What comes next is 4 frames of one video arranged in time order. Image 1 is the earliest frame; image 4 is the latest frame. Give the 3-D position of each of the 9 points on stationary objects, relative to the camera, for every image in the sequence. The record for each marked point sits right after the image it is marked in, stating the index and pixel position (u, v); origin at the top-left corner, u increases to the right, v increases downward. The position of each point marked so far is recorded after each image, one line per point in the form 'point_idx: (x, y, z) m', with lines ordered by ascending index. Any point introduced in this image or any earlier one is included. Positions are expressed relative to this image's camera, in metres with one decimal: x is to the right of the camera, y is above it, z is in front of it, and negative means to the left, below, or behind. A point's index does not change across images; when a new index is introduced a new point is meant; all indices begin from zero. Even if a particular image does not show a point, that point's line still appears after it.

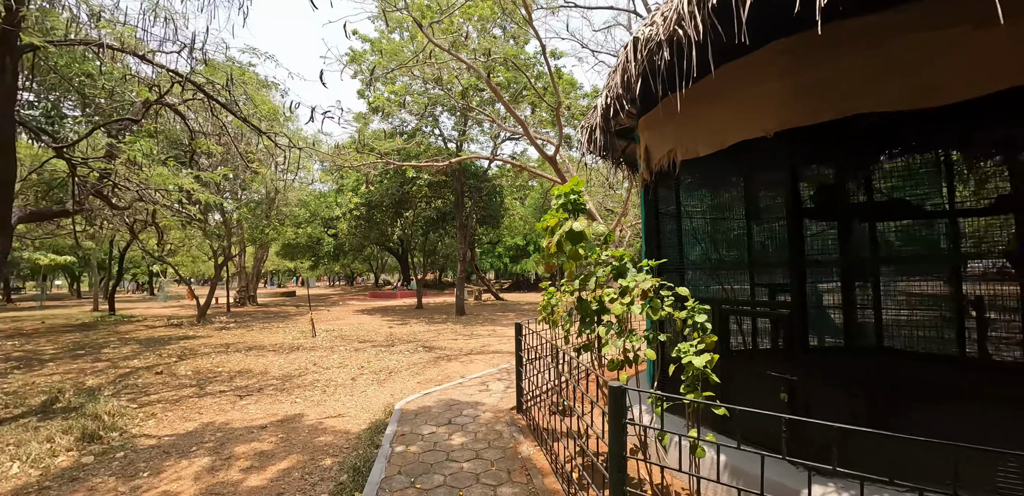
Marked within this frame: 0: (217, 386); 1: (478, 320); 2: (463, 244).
0: (-3.7, -1.7, +6.1) m
1: (-0.9, -2.0, +13.5) m
2: (-1.6, +0.1, +16.2) m
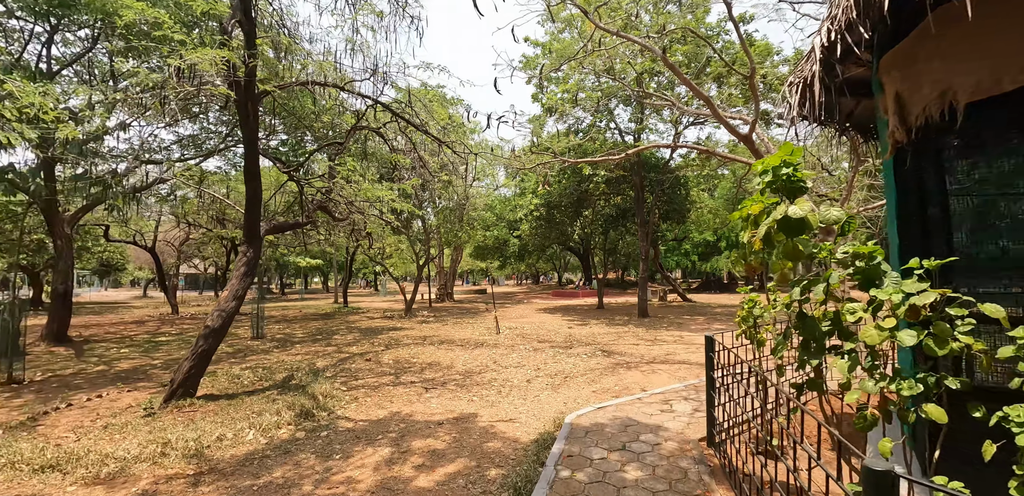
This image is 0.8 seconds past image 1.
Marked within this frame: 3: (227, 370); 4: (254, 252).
0: (-1.4, -1.8, +6.6) m
1: (+3.9, -1.9, +12.6) m
2: (+4.1, +0.2, +15.3) m
3: (-4.4, -1.9, +7.6) m
4: (-3.3, 0.0, +6.2) m
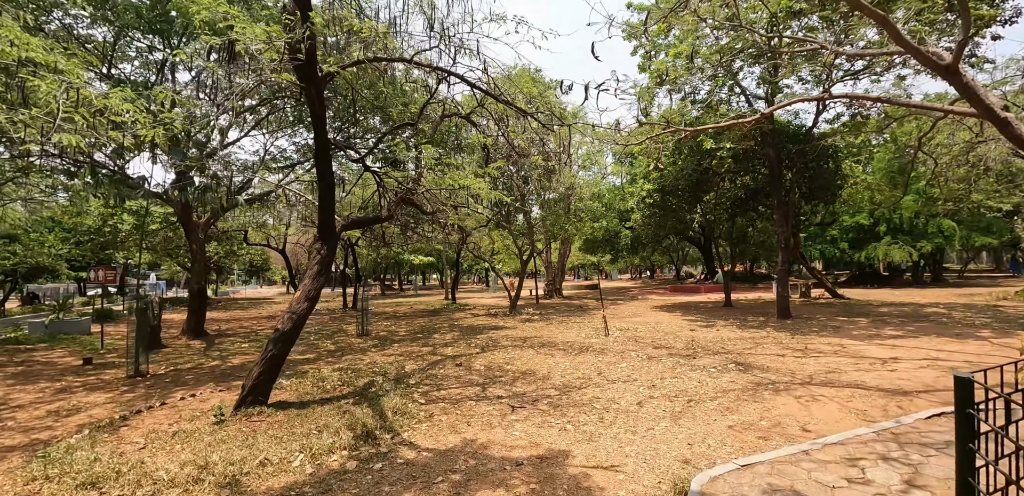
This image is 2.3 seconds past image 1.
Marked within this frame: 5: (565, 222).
0: (-0.2, -1.7, +5.7) m
1: (+6.3, -1.6, +10.3) m
2: (+7.1, +0.5, +12.9) m
3: (-2.9, -1.9, +7.4) m
4: (-2.1, 0.0, +5.7) m
5: (+1.9, +1.0, +18.0) m
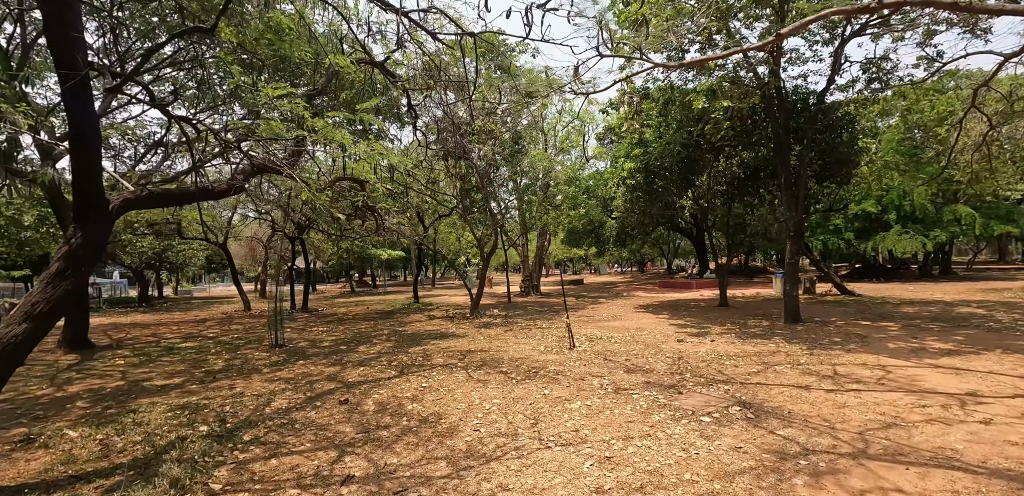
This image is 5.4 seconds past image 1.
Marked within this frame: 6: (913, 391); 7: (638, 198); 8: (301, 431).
0: (-1.1, -1.5, +3.6) m
1: (+5.3, -1.4, +8.2) m
2: (+6.1, +0.8, +10.8) m
3: (-3.9, -1.7, +5.2) m
4: (-3.1, +0.1, +3.5) m
5: (+0.8, +1.3, +15.9) m
6: (+3.7, -1.3, +4.6) m
7: (+3.4, +1.3, +13.3) m
8: (-1.8, -1.6, +4.3) m
